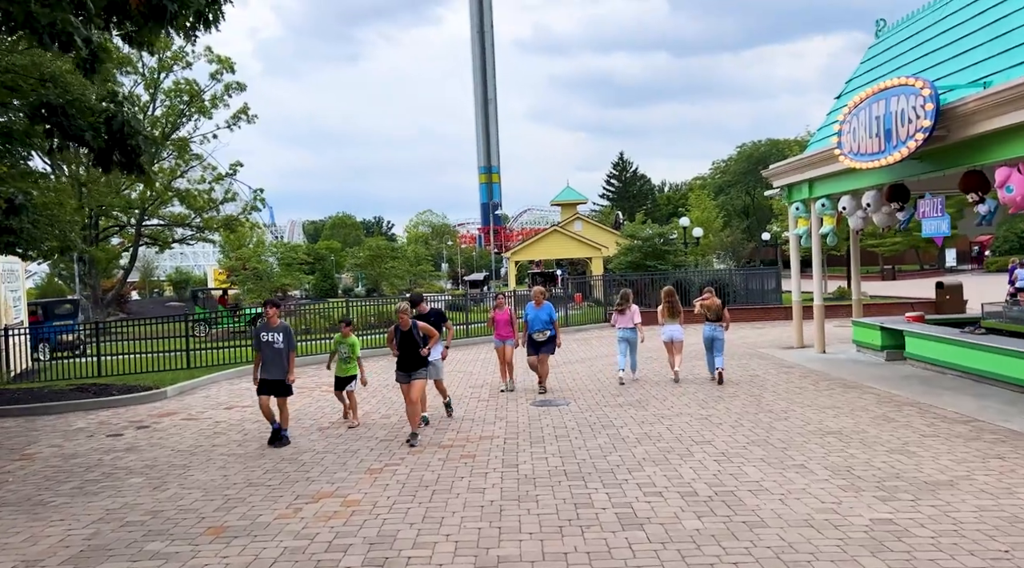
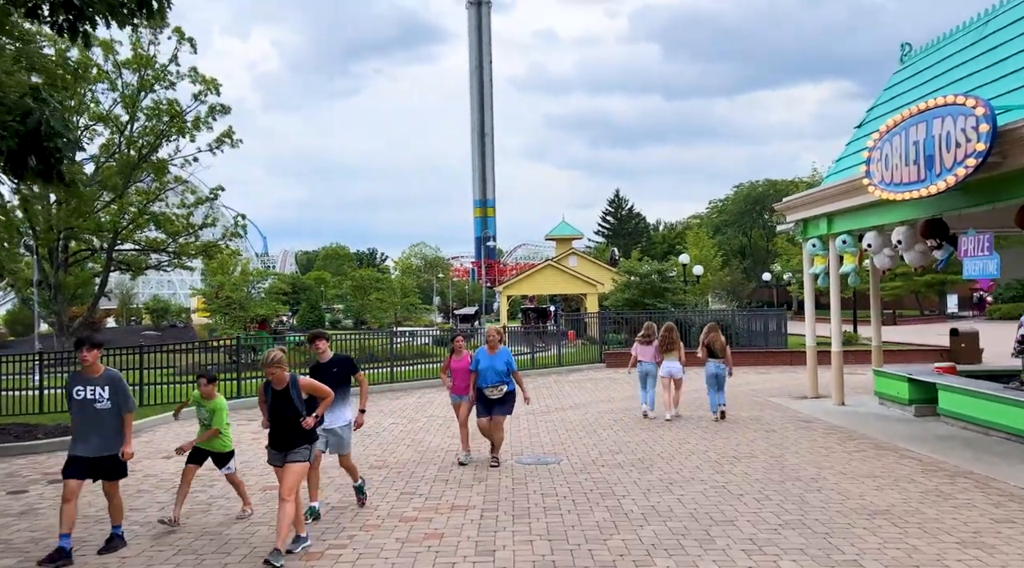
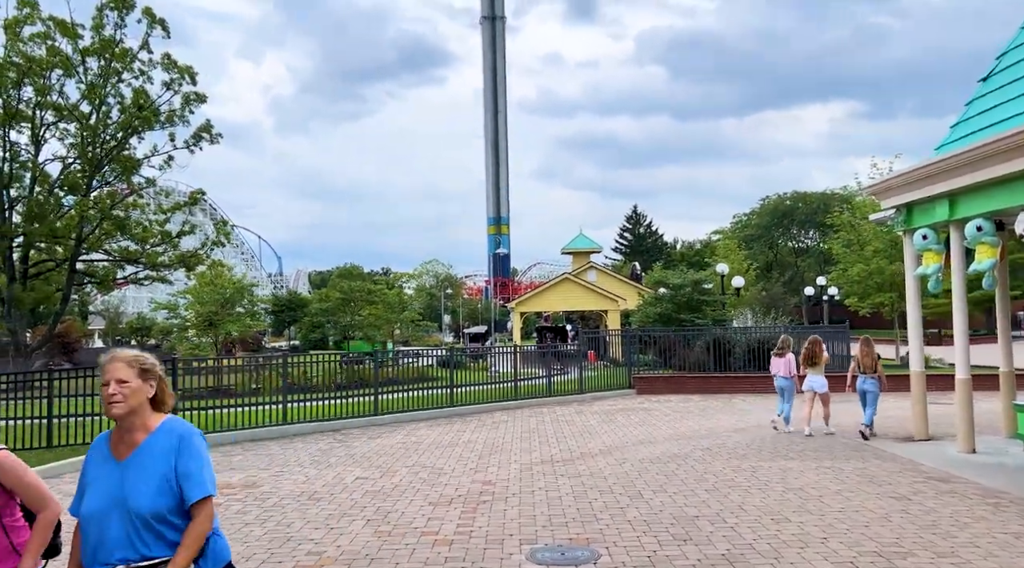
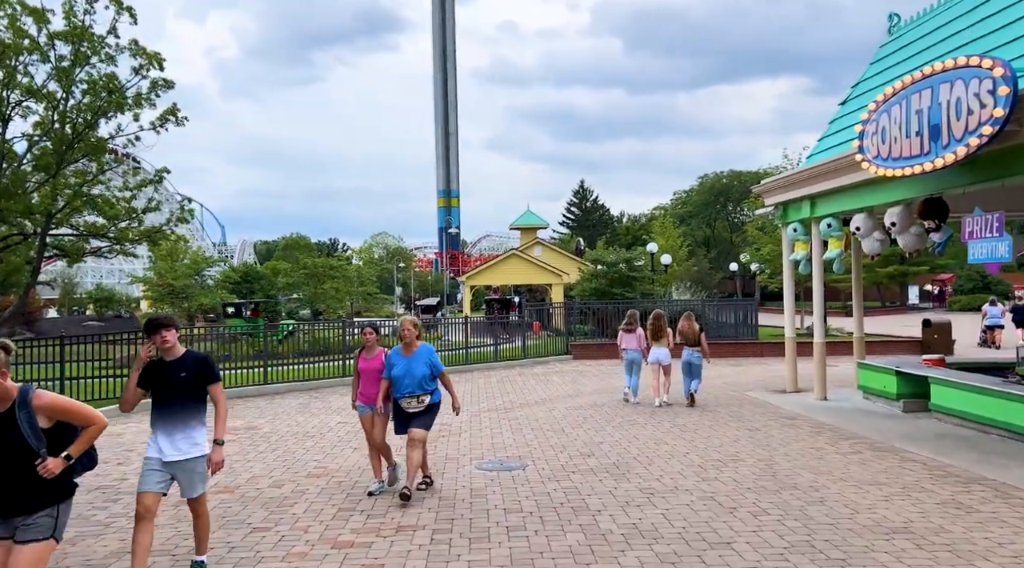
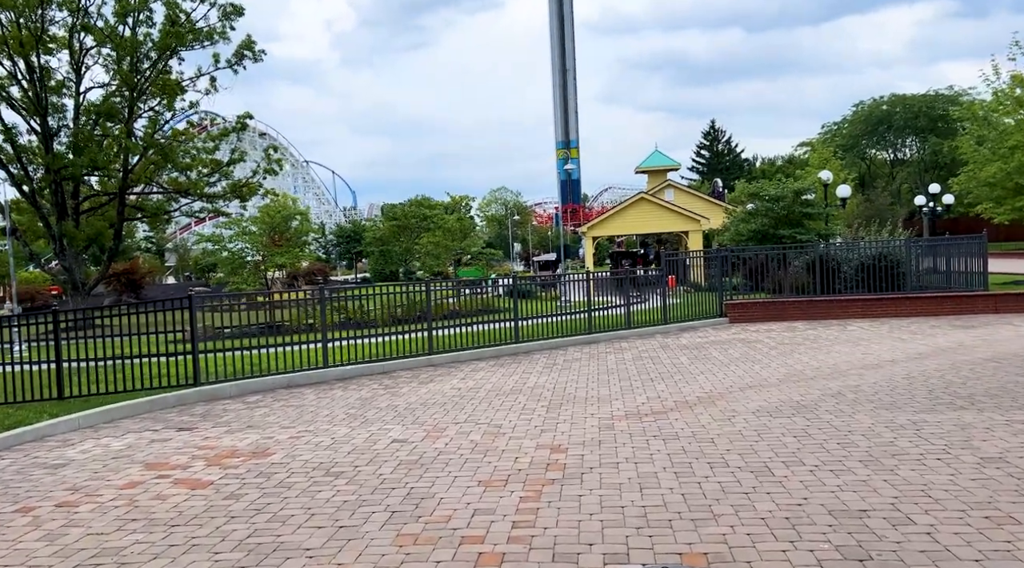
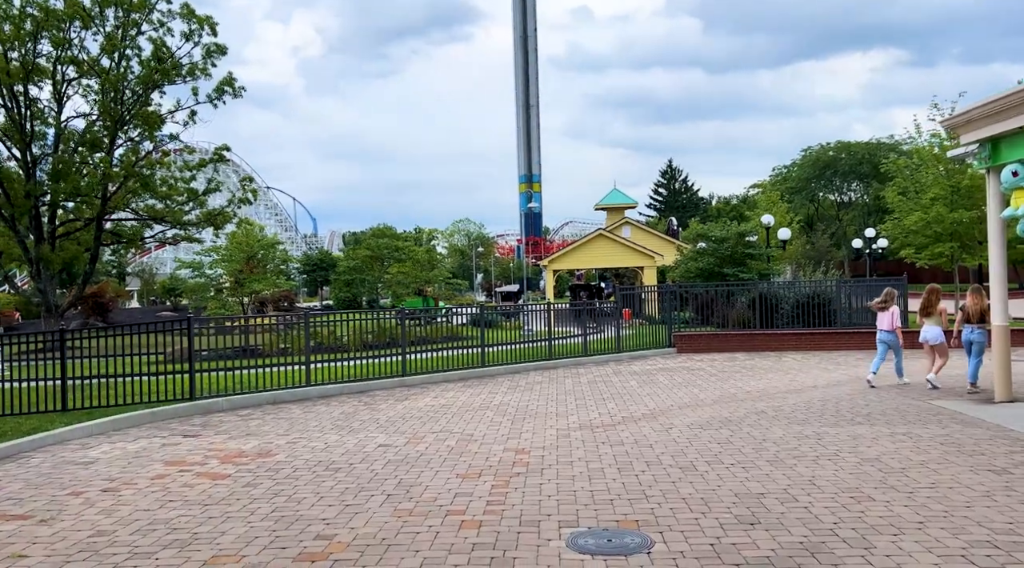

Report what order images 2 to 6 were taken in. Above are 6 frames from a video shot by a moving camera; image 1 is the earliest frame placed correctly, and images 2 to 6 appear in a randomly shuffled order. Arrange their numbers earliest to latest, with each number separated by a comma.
2, 4, 3, 6, 5
